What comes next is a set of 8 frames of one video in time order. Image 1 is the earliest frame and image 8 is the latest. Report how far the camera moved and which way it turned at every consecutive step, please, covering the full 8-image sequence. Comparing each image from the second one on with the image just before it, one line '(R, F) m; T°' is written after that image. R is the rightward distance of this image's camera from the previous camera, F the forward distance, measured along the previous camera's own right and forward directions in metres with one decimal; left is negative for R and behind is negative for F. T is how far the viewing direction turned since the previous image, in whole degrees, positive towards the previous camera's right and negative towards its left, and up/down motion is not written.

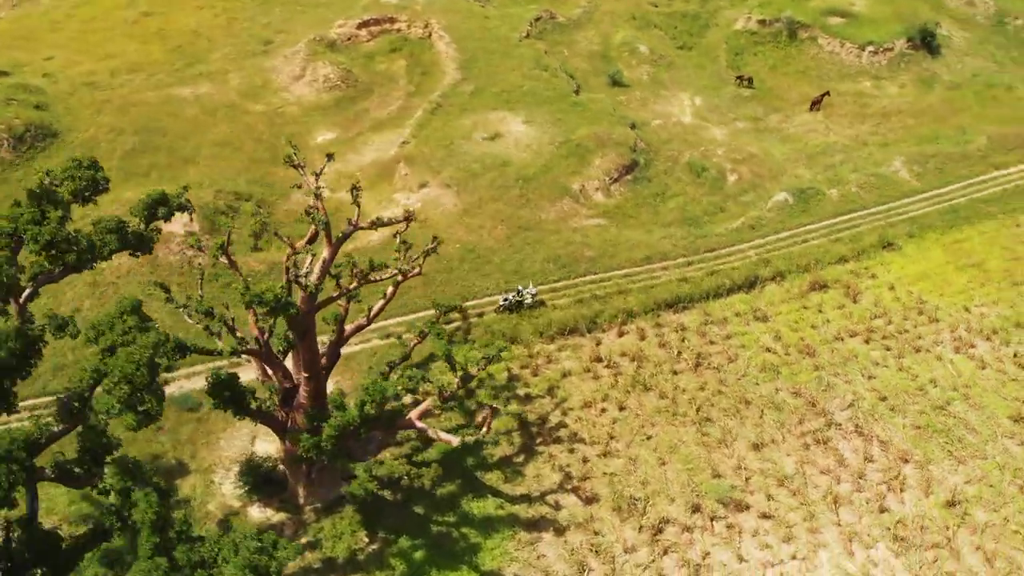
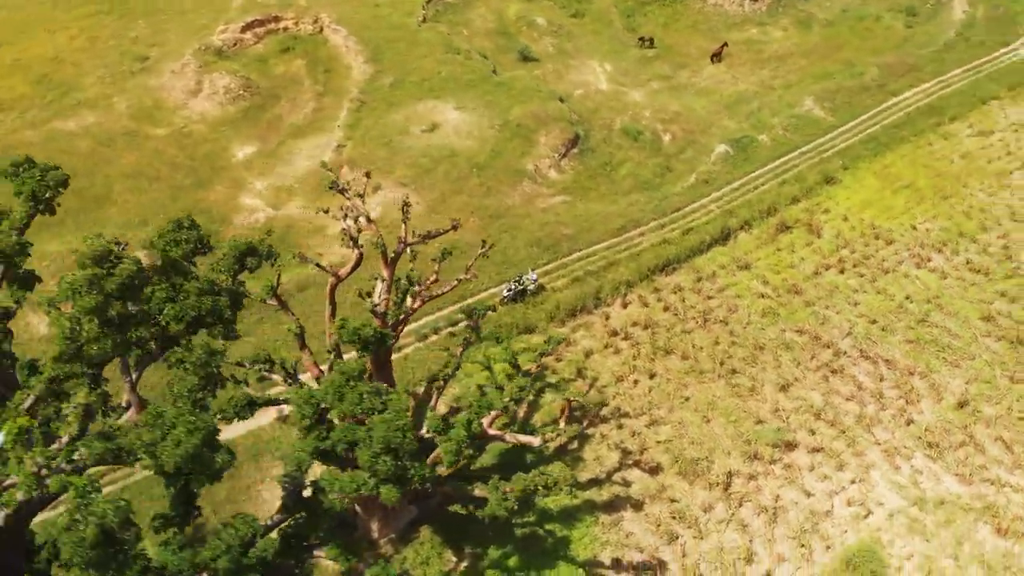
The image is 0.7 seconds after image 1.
(-5.1, +0.7) m; +11°
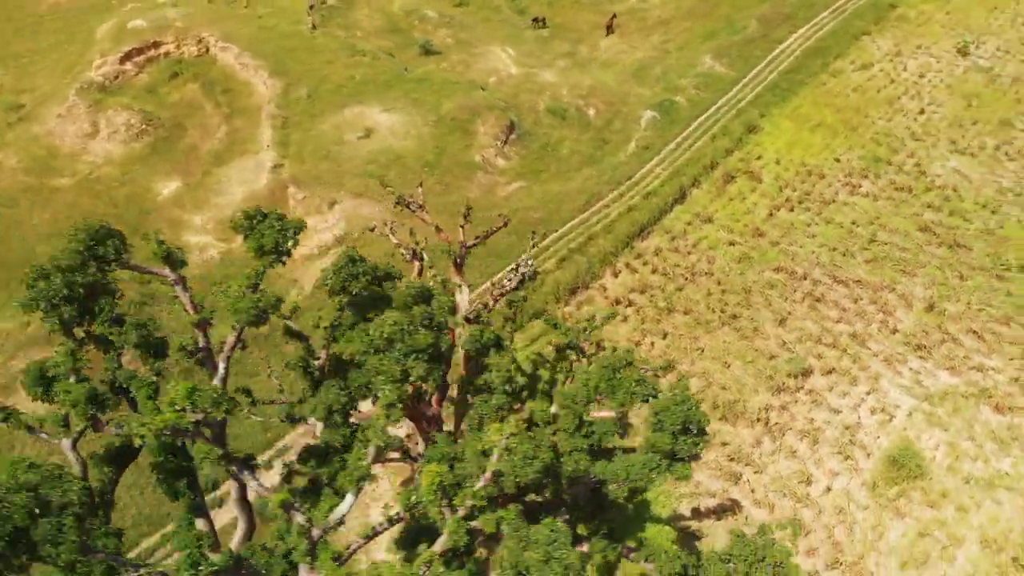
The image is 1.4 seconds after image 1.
(-5.3, +0.2) m; +11°
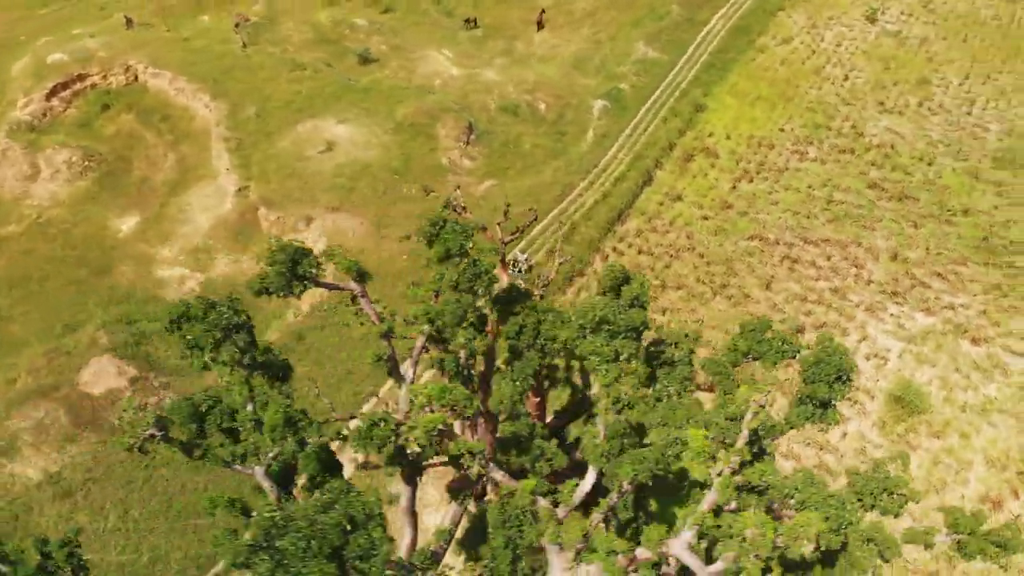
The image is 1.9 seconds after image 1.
(-3.5, -0.2) m; +7°
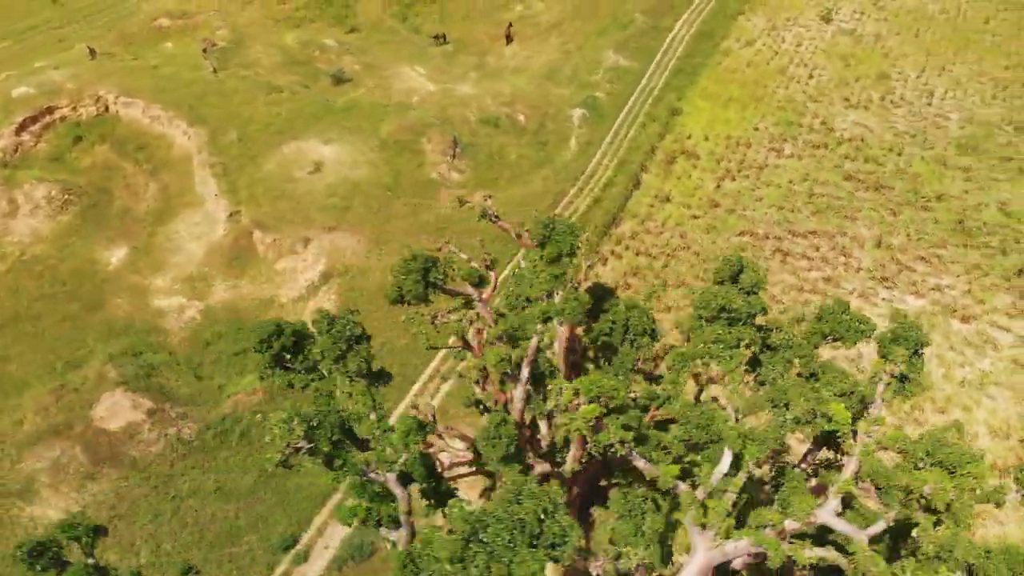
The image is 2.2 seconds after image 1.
(-2.1, -0.3) m; +4°
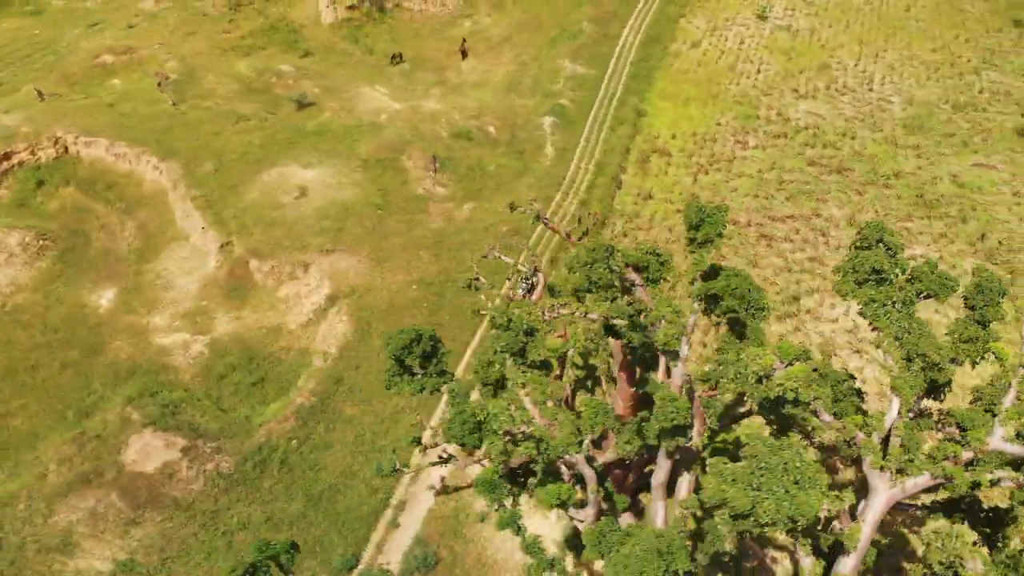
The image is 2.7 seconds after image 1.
(-3.3, -0.4) m; +6°
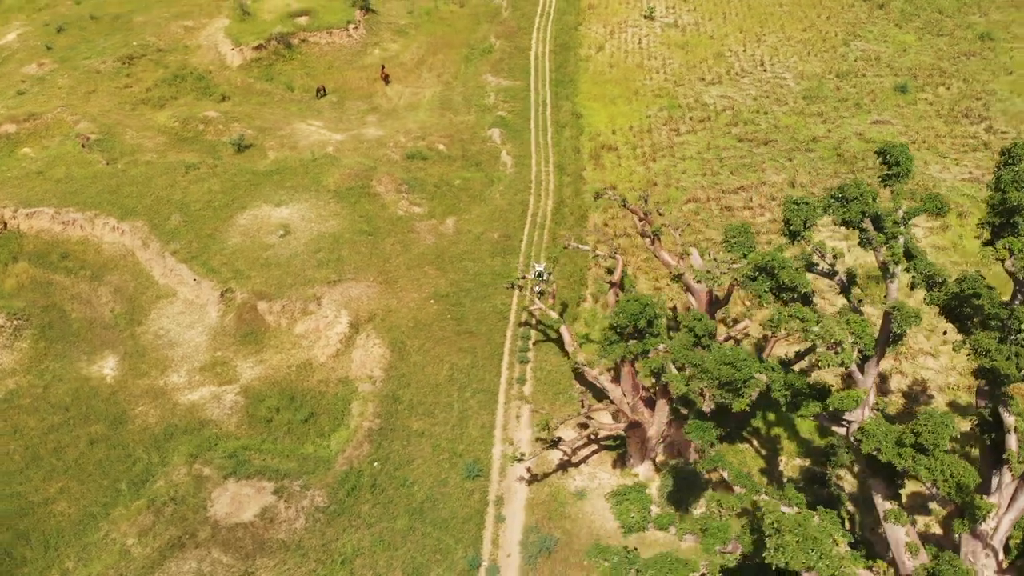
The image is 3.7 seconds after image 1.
(-6.5, -0.8) m; +11°
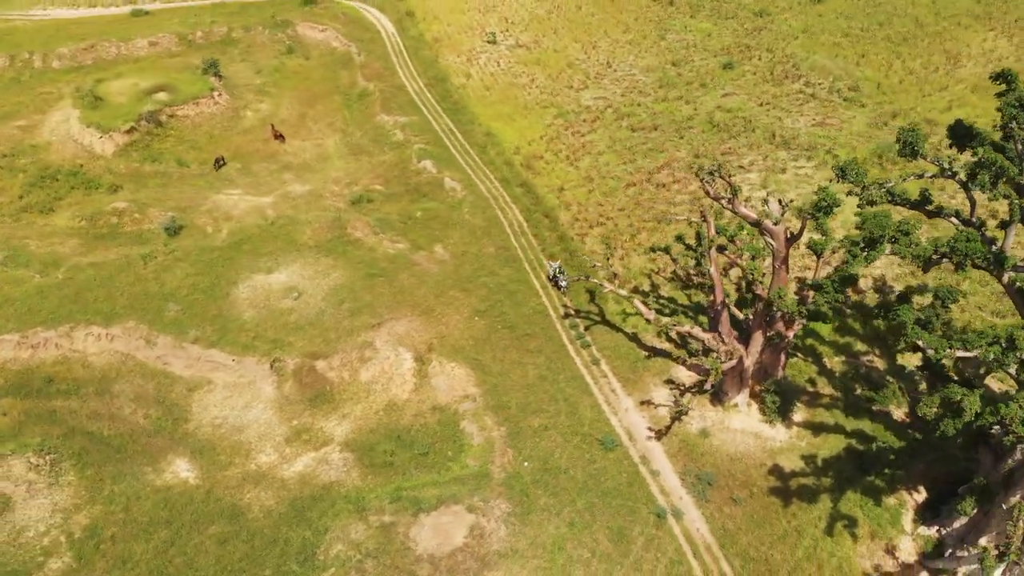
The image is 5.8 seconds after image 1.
(-11.6, -0.6) m; +18°
